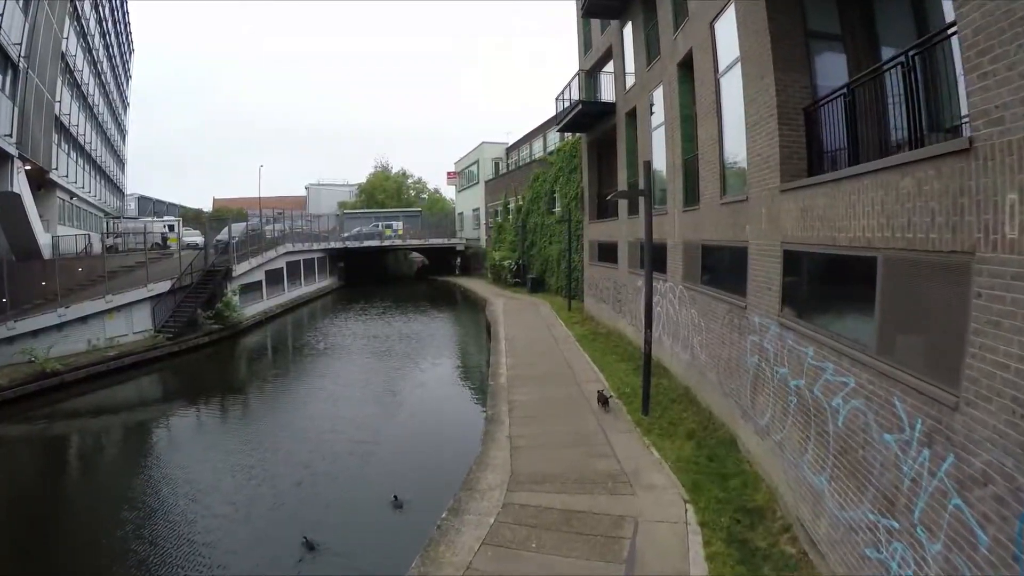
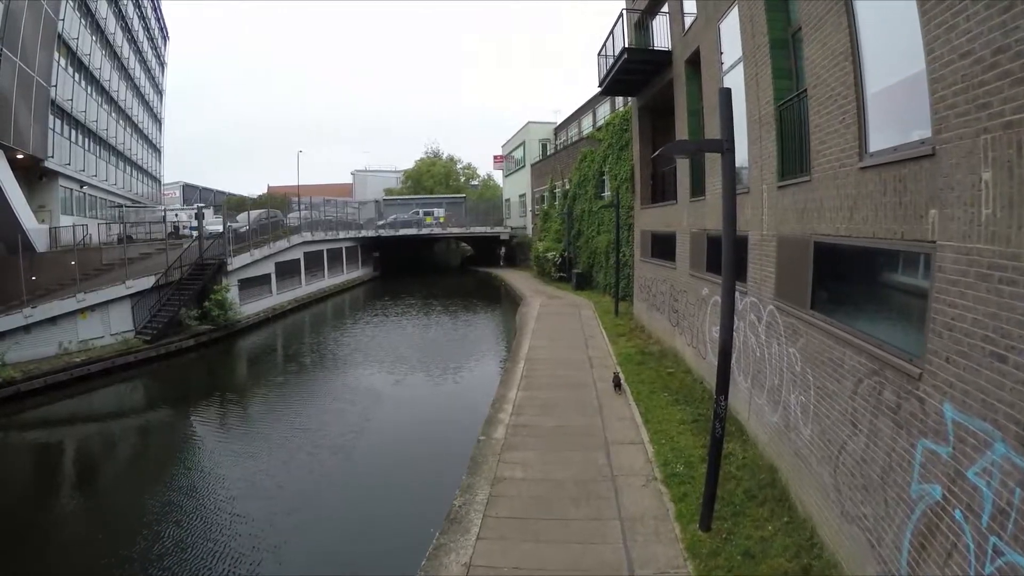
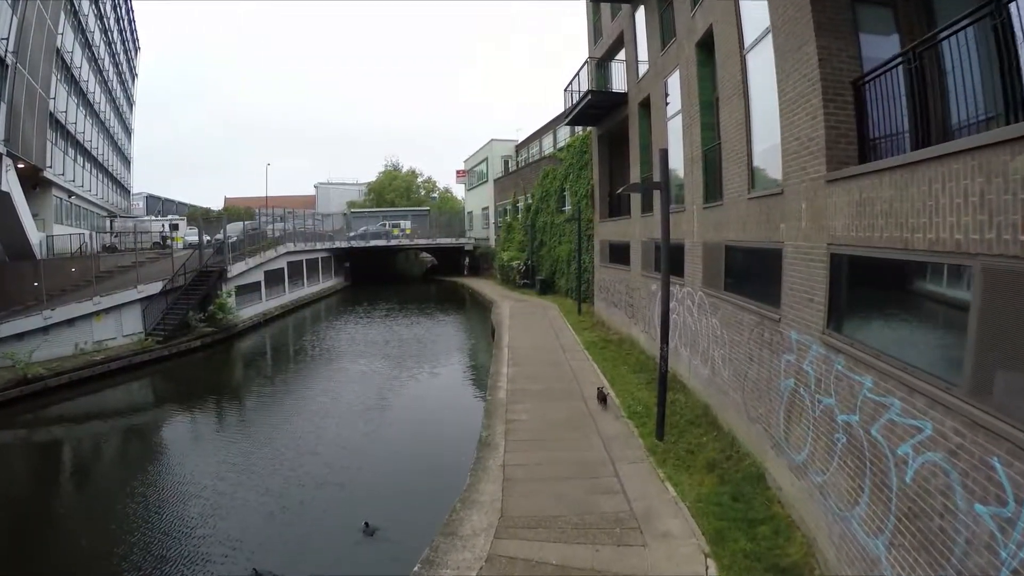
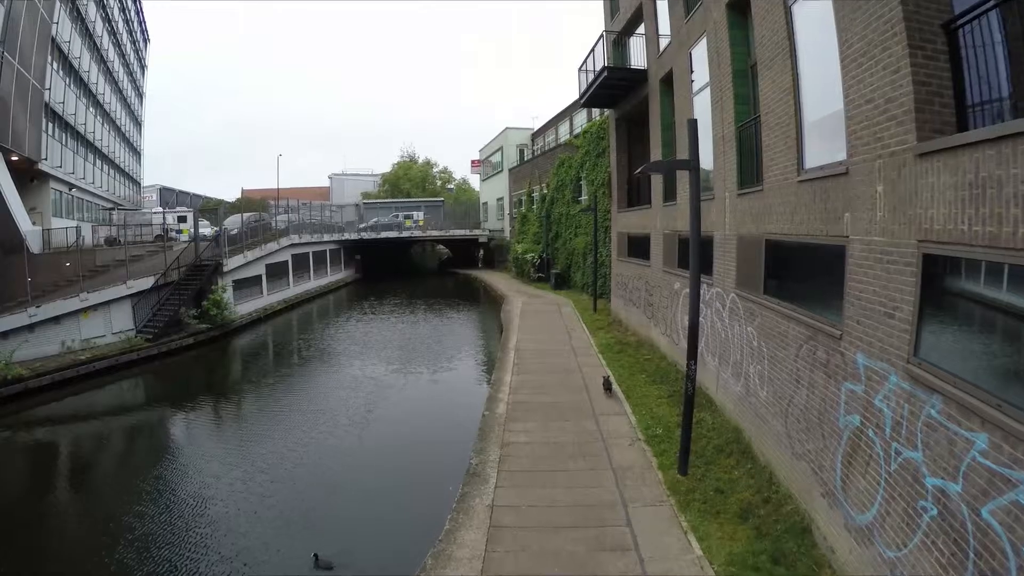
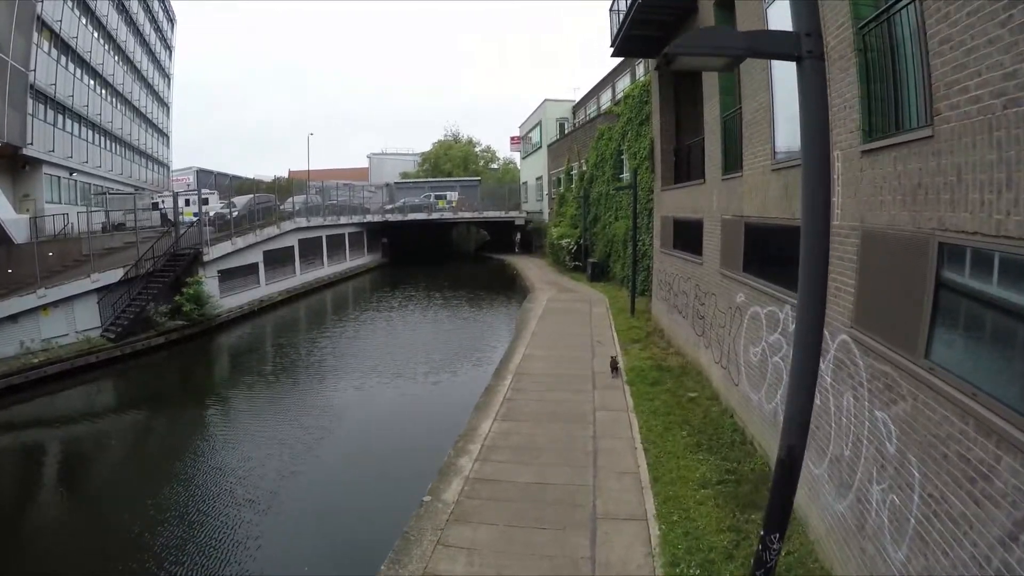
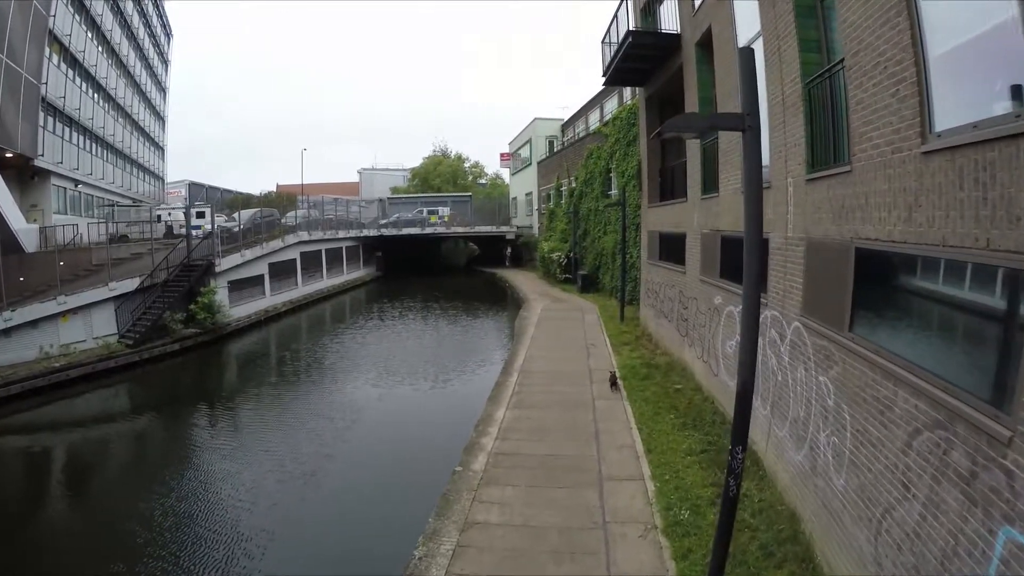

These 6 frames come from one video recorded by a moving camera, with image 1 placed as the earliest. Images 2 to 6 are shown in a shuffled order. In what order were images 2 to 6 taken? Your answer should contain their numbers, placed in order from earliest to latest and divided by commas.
3, 4, 2, 6, 5
